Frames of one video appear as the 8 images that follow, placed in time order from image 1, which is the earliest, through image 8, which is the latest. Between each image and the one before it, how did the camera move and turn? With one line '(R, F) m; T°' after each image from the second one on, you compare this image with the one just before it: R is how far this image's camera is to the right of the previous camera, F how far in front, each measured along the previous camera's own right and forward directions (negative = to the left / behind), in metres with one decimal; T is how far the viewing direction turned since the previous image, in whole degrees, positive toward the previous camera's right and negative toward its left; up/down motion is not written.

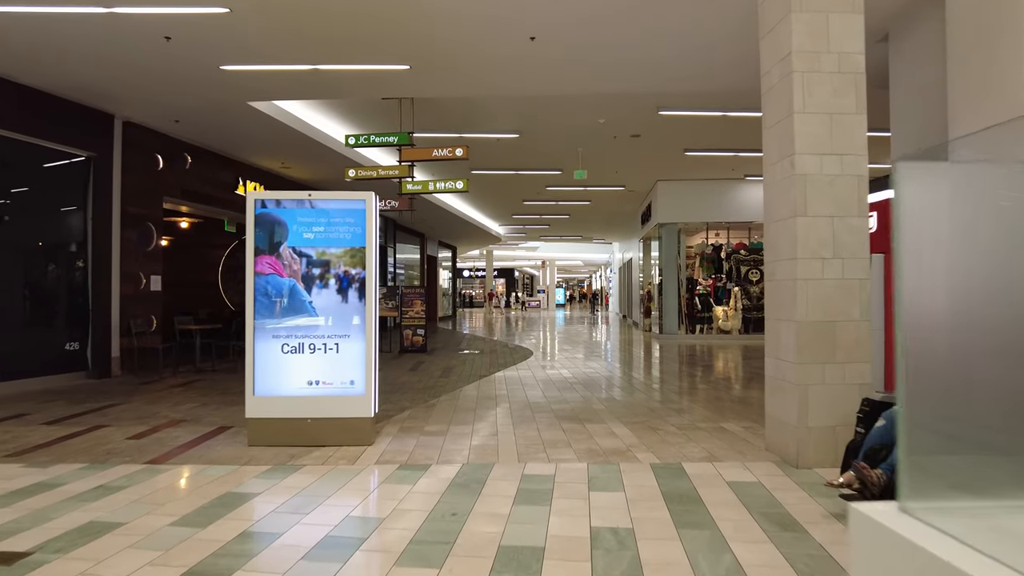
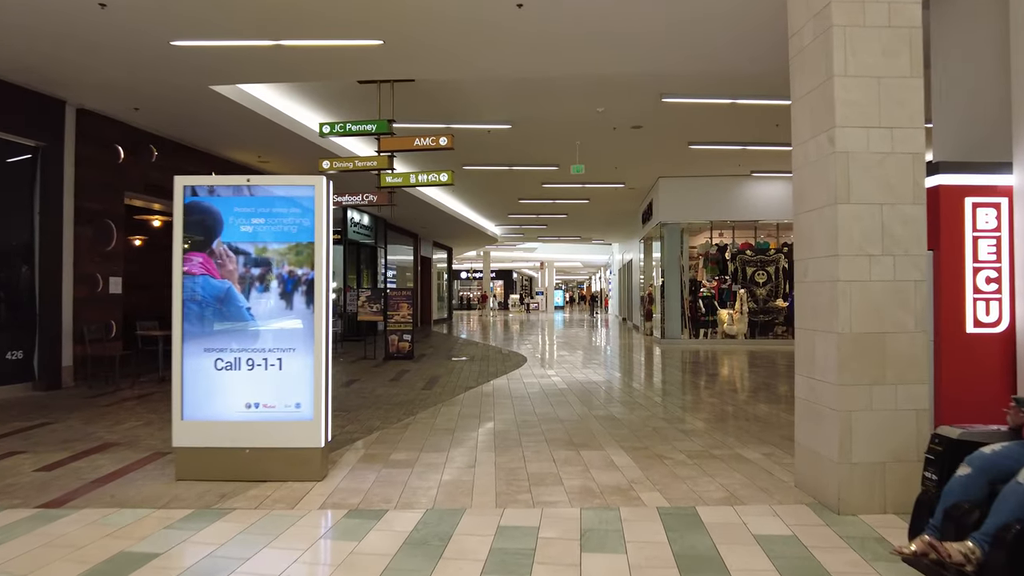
(+0.1, +0.7) m; 0°
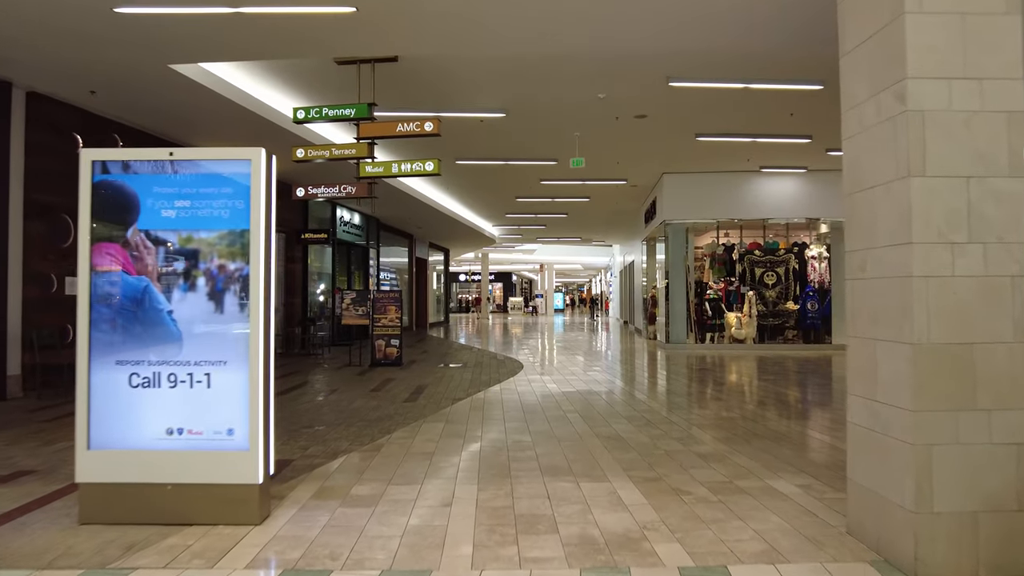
(+0.1, +0.7) m; 0°
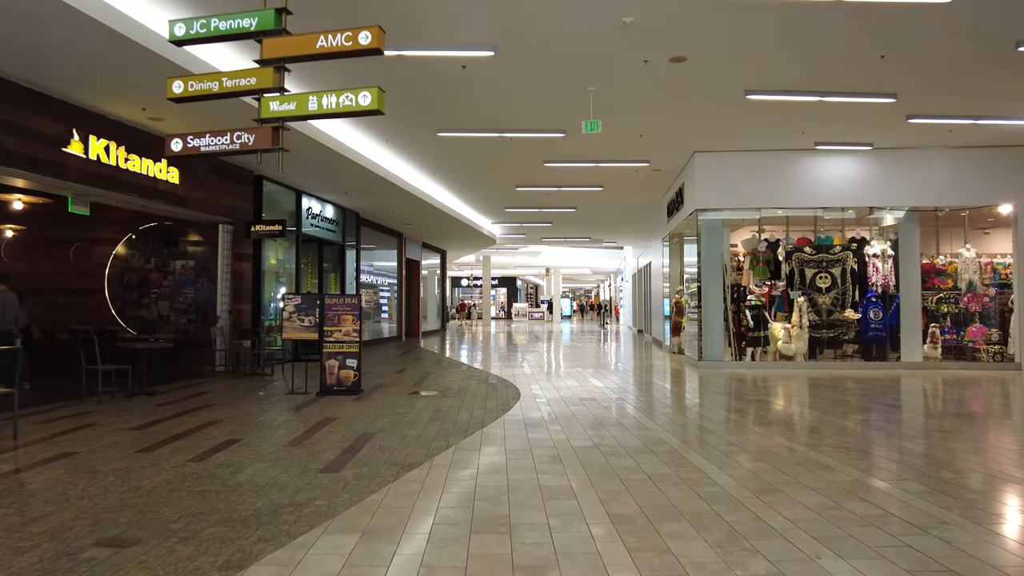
(+0.1, +2.3) m; -1°
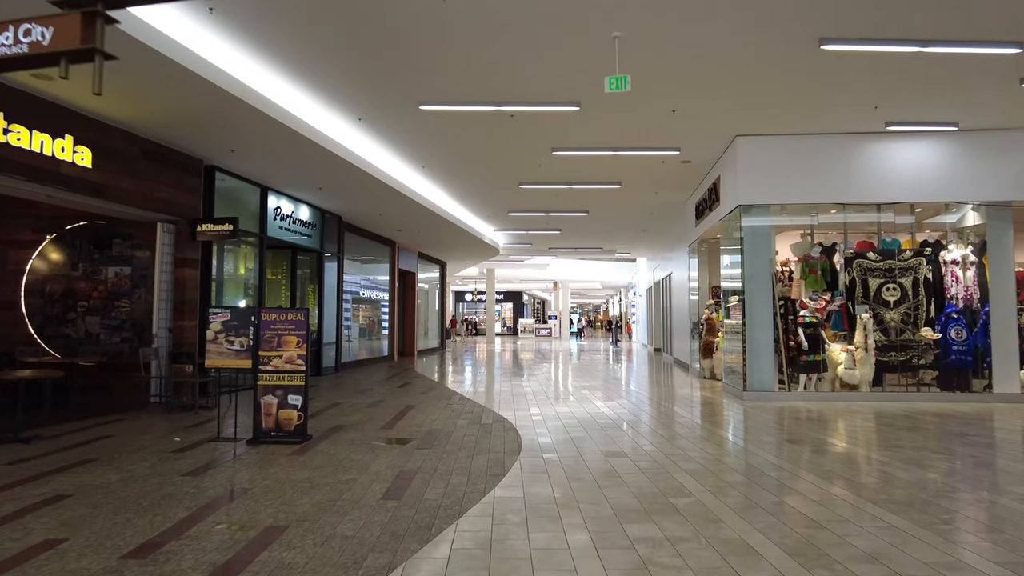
(+0.1, +1.8) m; -1°
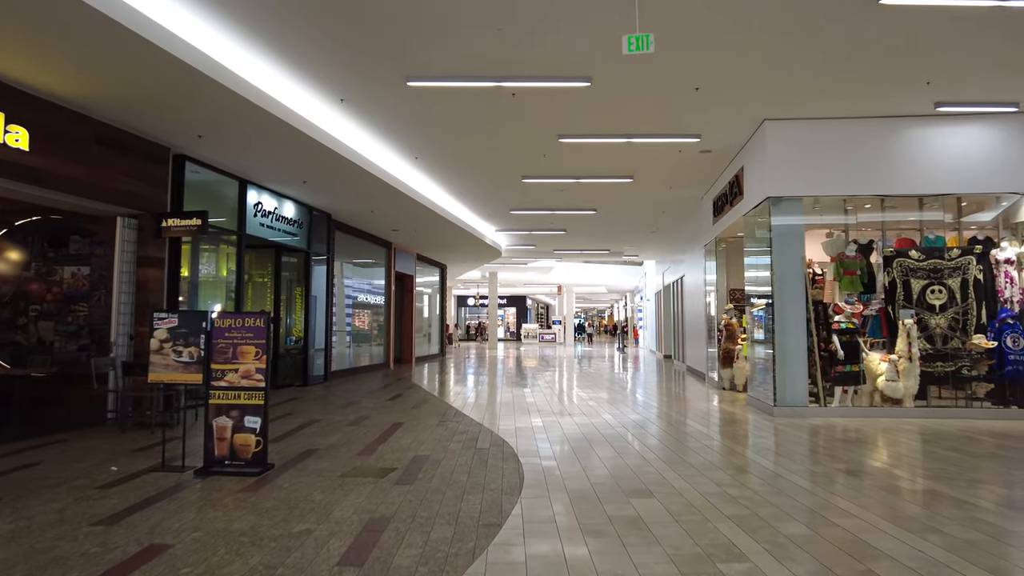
(0.0, +0.9) m; 0°
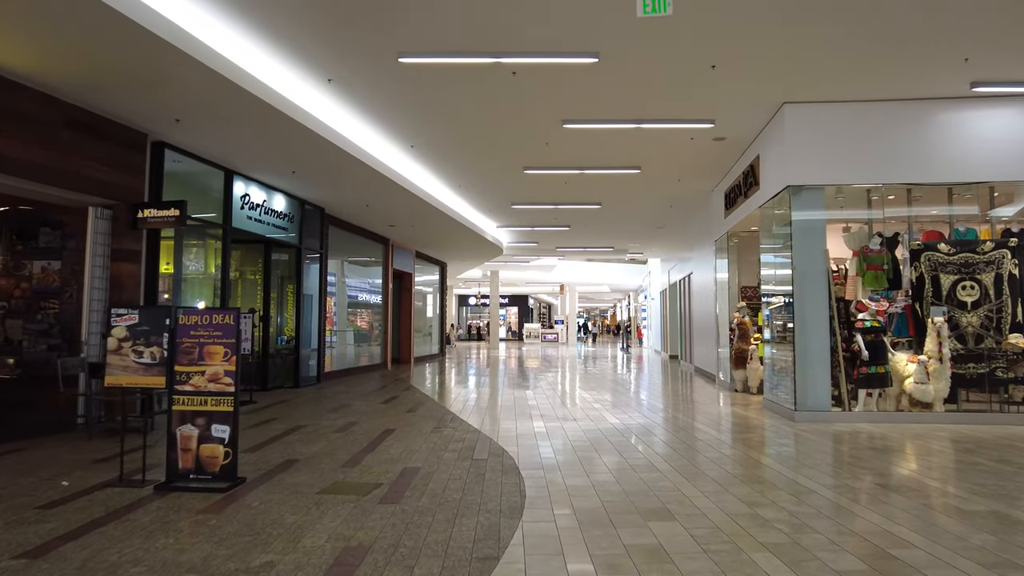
(0.0, +0.5) m; 0°
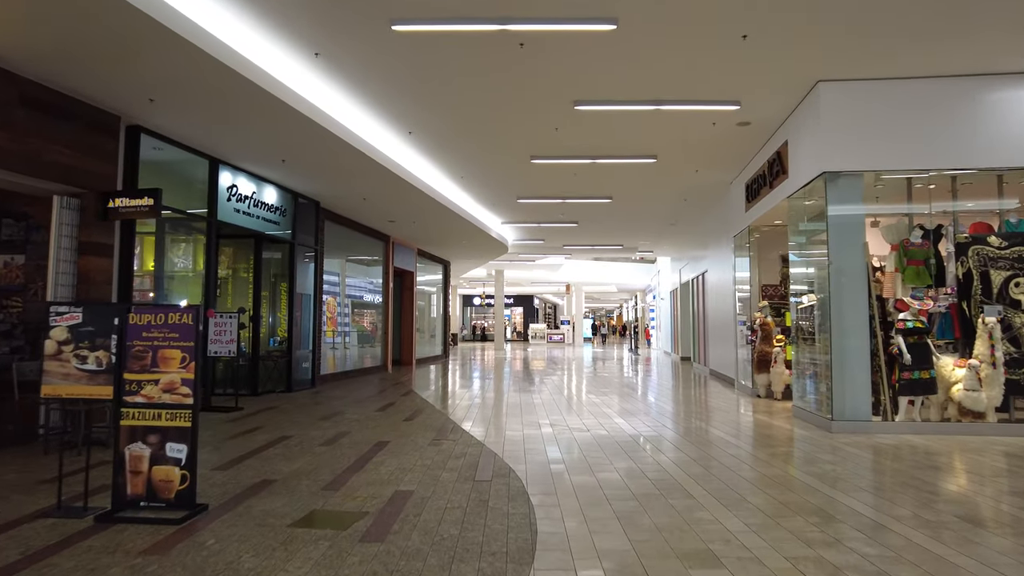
(0.0, +0.6) m; 0°
